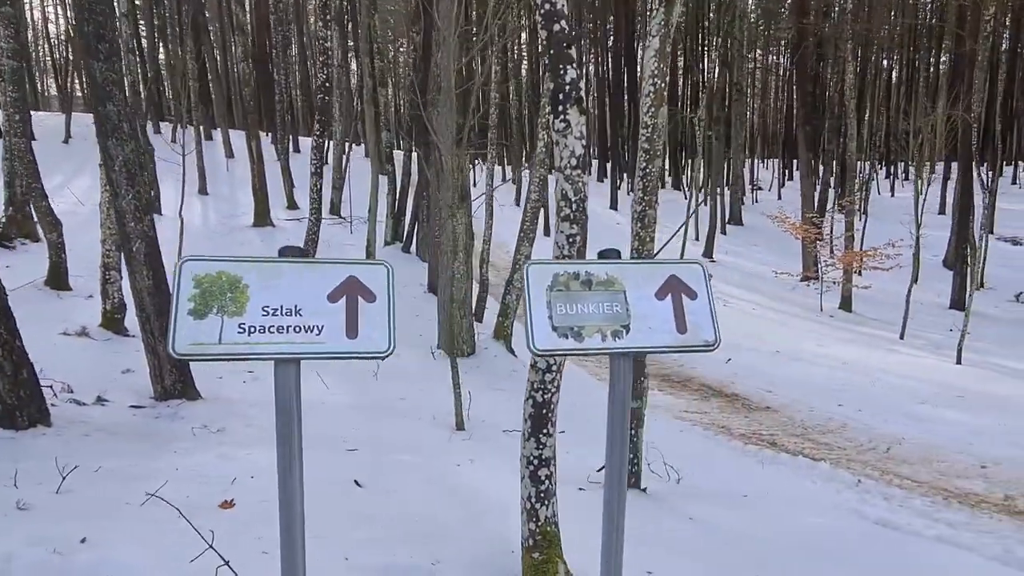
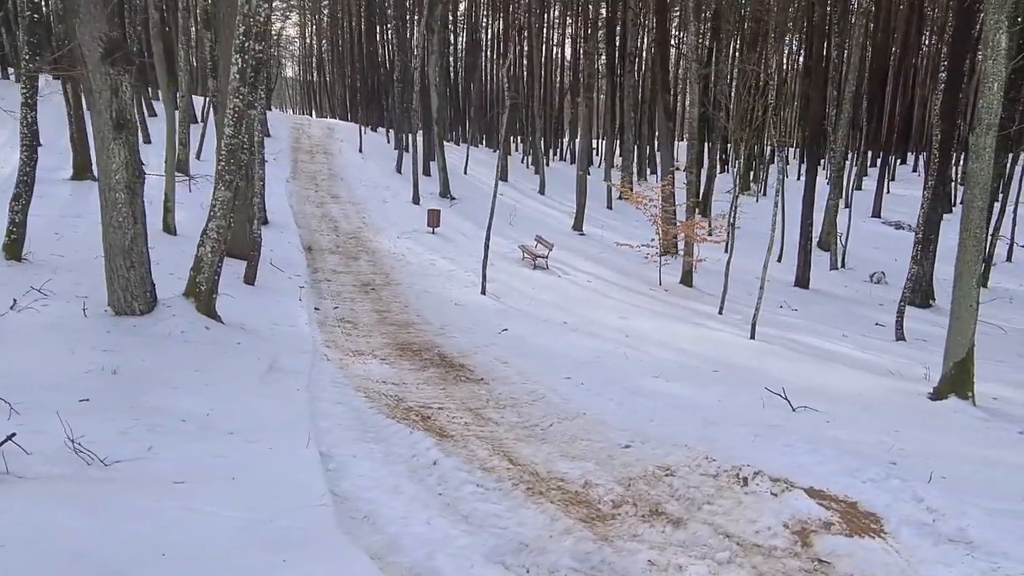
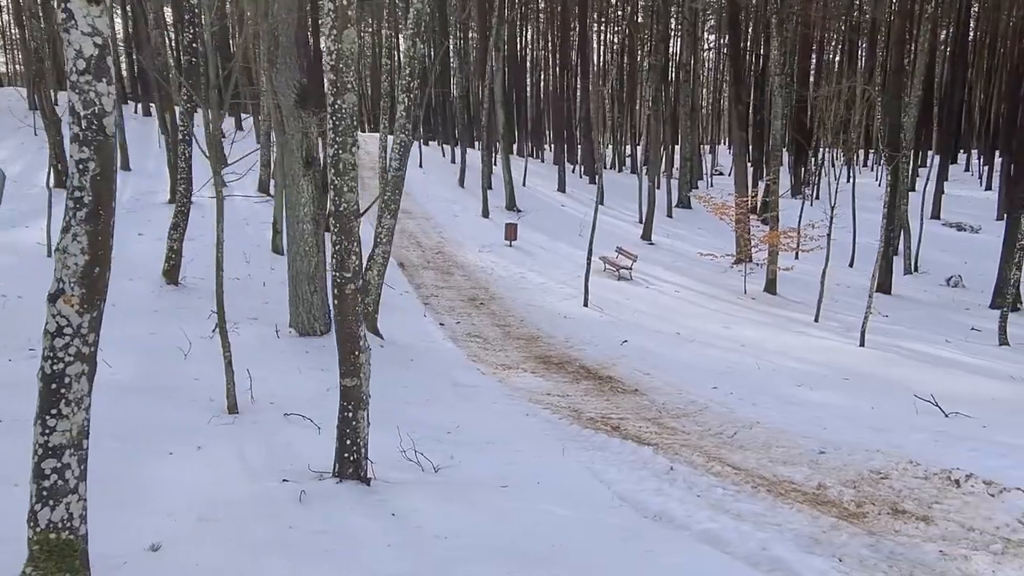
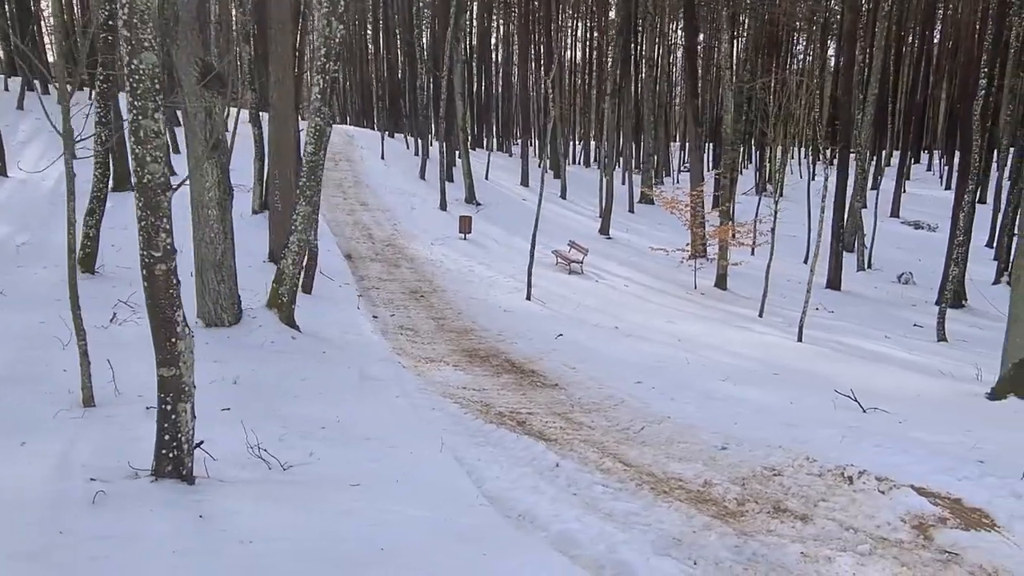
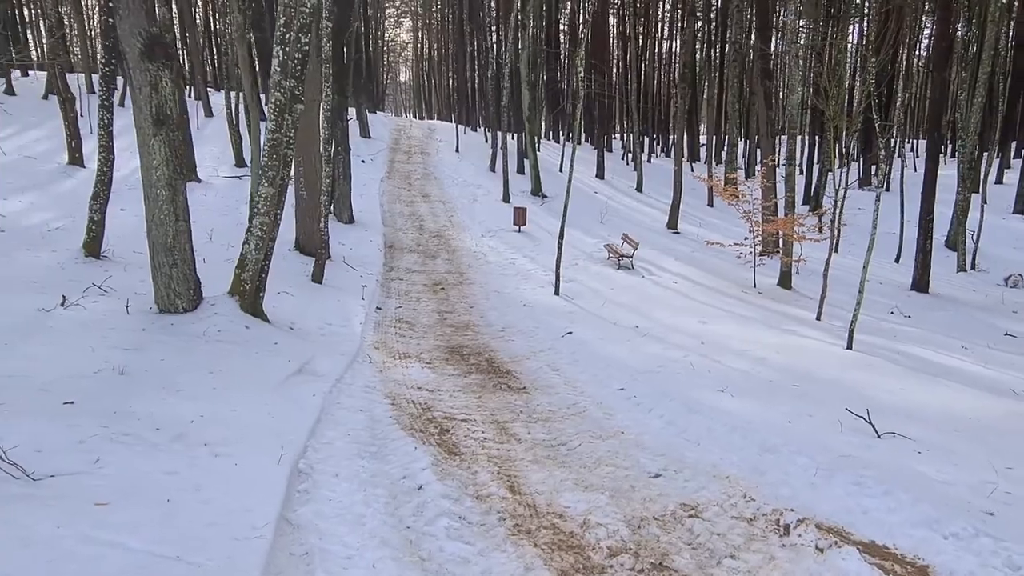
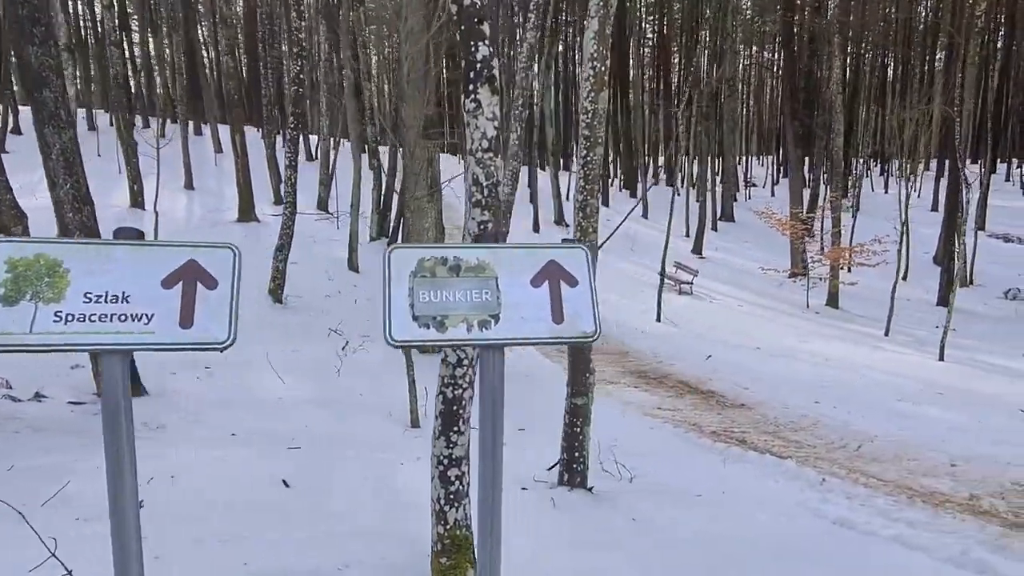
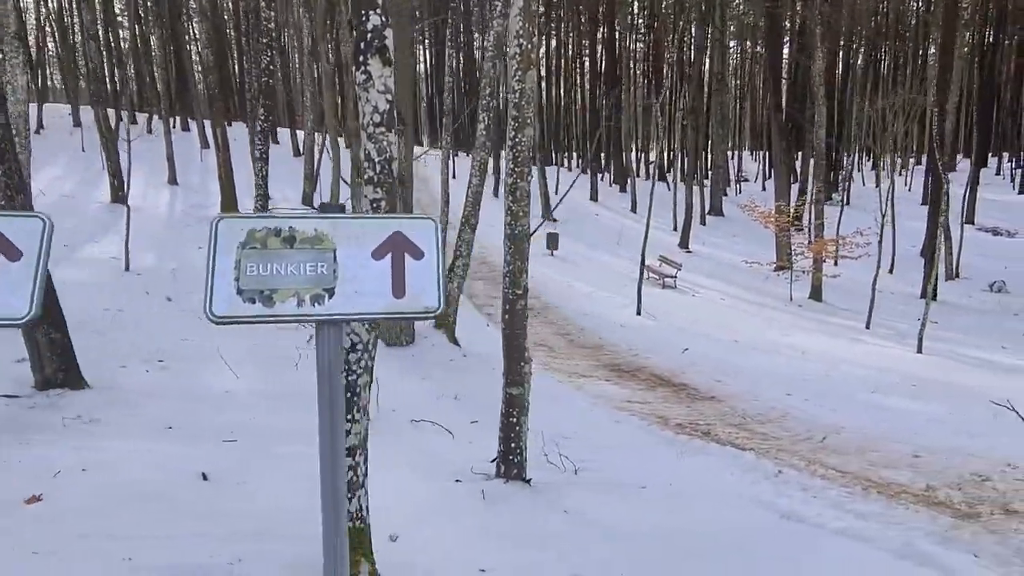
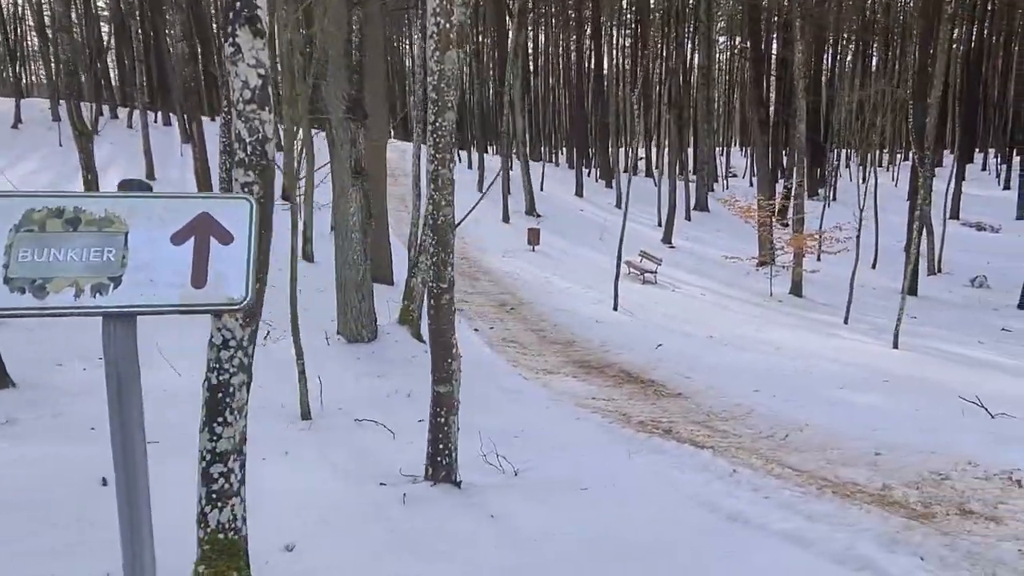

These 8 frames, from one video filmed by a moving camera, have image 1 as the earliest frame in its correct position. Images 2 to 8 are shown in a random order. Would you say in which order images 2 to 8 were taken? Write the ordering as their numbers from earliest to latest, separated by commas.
6, 7, 8, 3, 4, 2, 5
